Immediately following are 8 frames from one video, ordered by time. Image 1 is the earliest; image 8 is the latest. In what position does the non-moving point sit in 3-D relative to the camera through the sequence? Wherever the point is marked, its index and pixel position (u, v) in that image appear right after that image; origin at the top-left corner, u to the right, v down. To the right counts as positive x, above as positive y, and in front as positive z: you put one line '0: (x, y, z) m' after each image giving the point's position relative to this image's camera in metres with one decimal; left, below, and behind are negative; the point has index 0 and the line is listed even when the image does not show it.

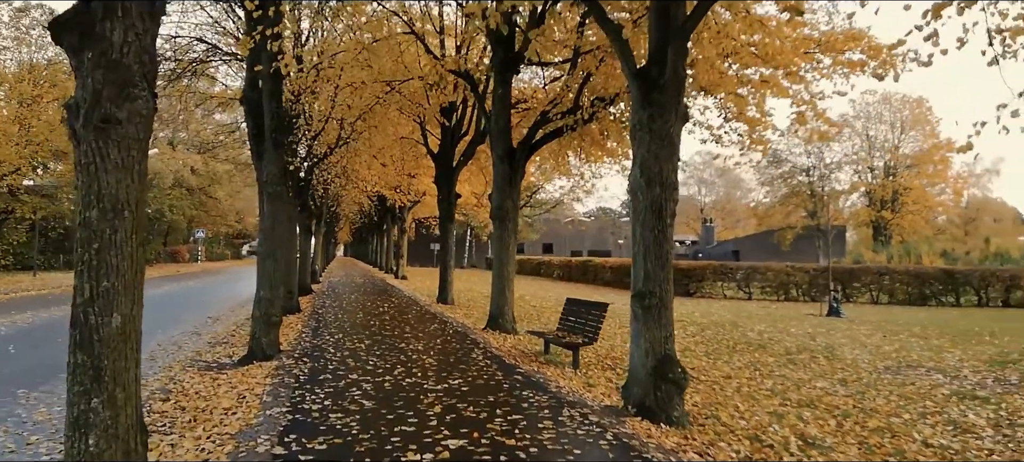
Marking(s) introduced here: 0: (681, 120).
0: (+1.6, +1.1, +6.8) m
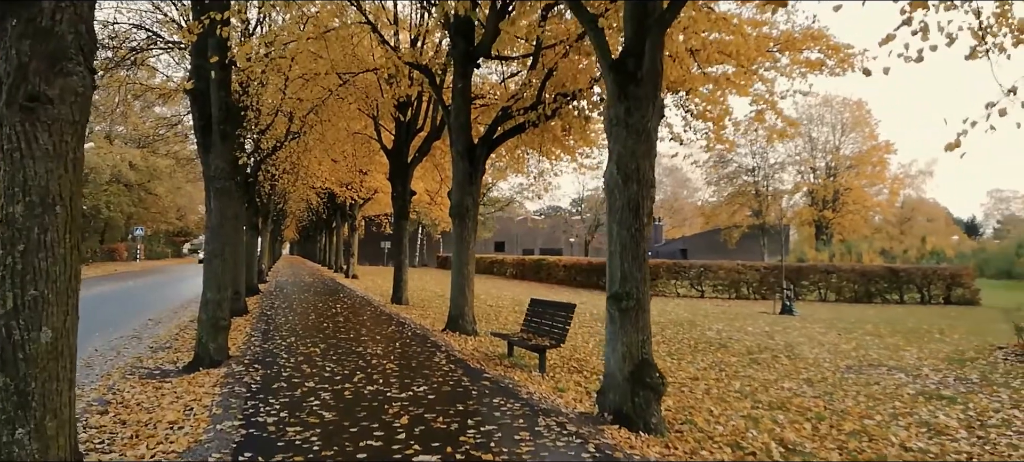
0: (+1.3, +1.1, +6.5) m
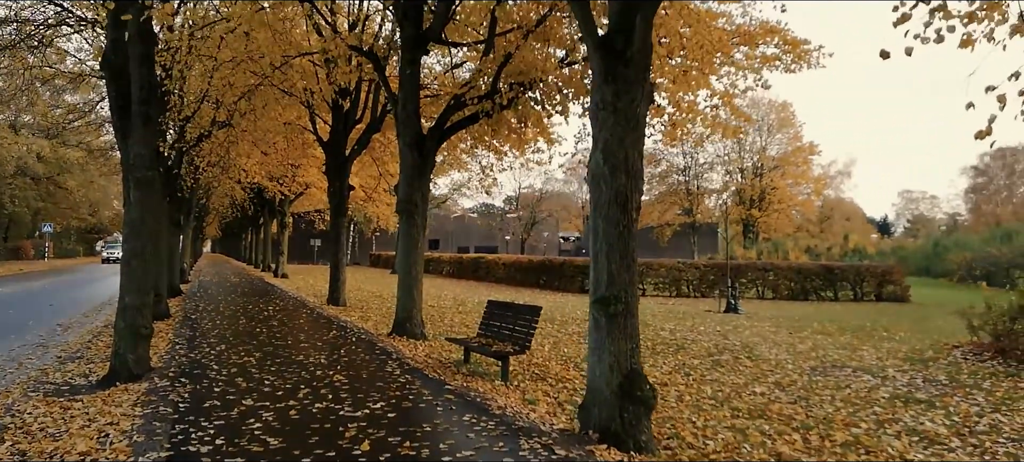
0: (+1.1, +1.1, +5.9) m
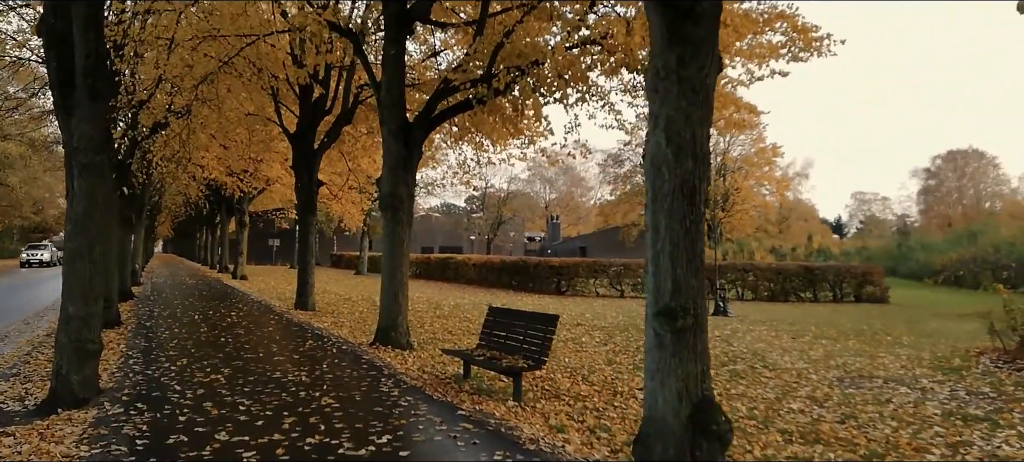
0: (+1.4, +1.1, +4.9) m
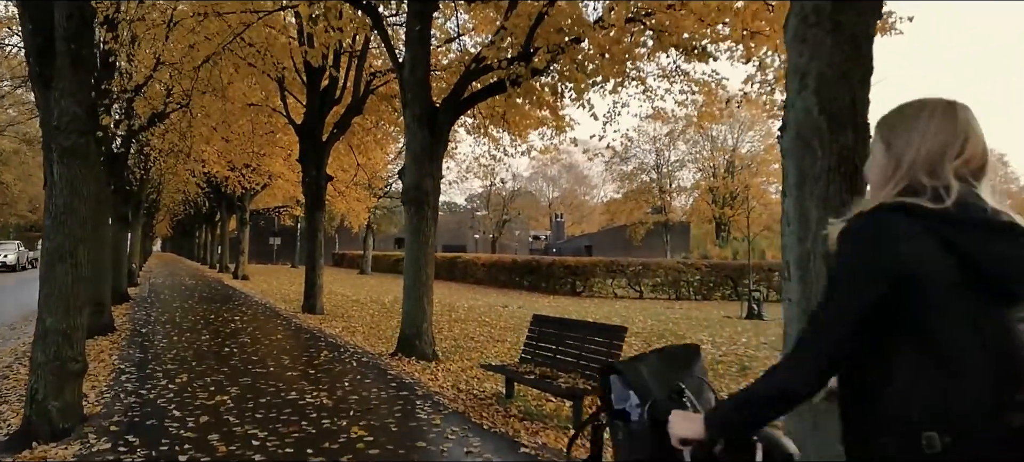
0: (+2.0, +1.1, +3.8) m
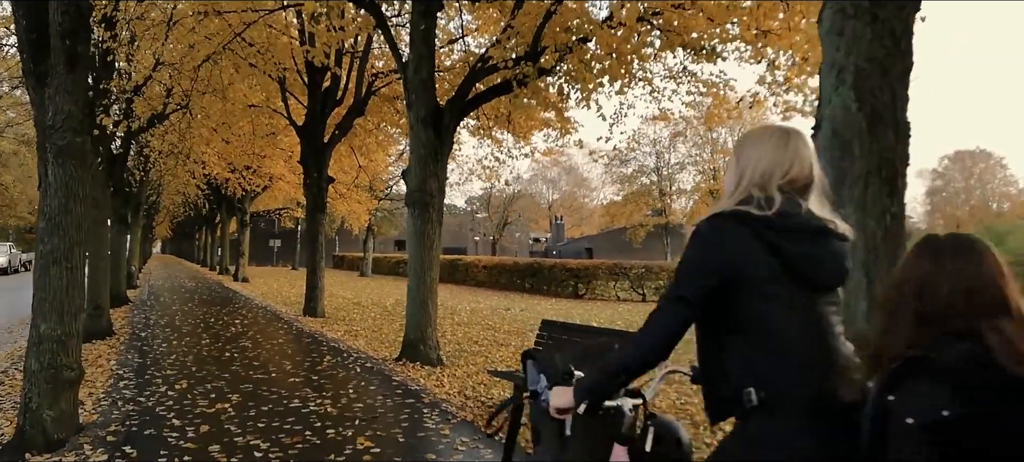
0: (+2.0, +1.1, +3.6) m
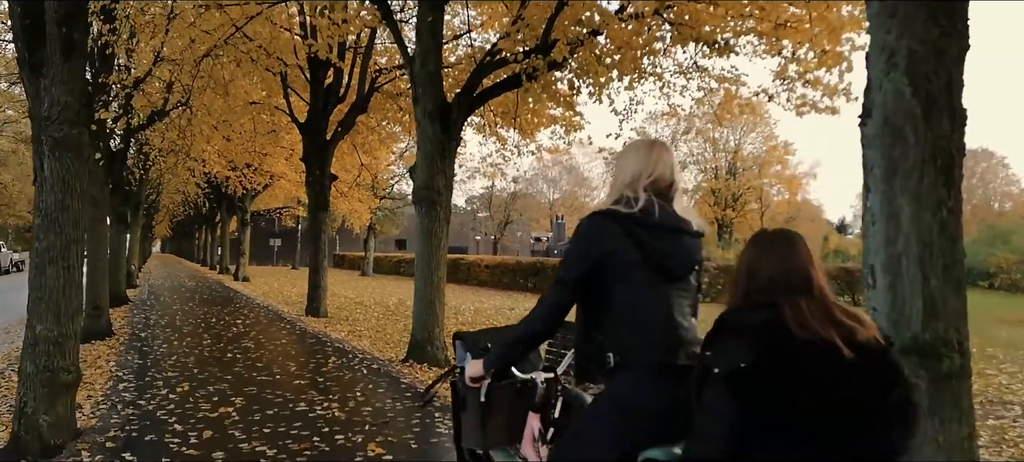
0: (+2.2, +1.2, +3.3) m
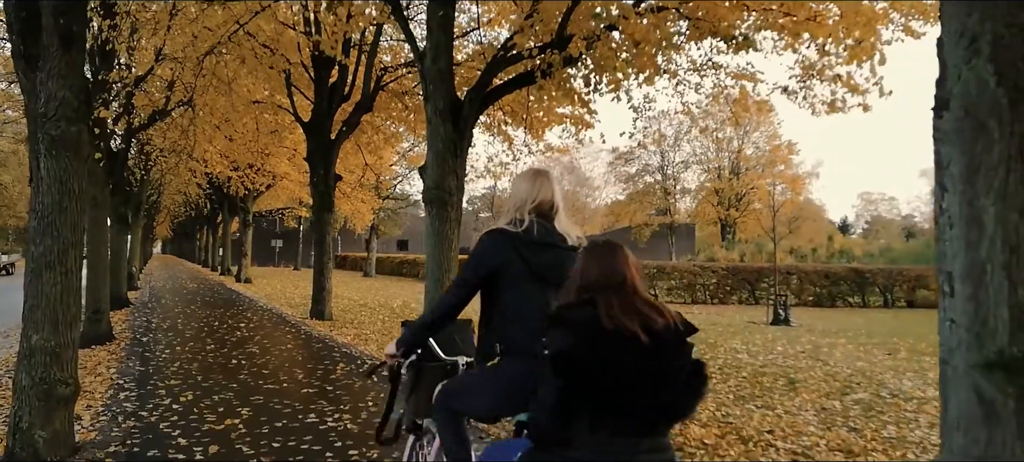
0: (+2.3, +1.1, +3.0) m
